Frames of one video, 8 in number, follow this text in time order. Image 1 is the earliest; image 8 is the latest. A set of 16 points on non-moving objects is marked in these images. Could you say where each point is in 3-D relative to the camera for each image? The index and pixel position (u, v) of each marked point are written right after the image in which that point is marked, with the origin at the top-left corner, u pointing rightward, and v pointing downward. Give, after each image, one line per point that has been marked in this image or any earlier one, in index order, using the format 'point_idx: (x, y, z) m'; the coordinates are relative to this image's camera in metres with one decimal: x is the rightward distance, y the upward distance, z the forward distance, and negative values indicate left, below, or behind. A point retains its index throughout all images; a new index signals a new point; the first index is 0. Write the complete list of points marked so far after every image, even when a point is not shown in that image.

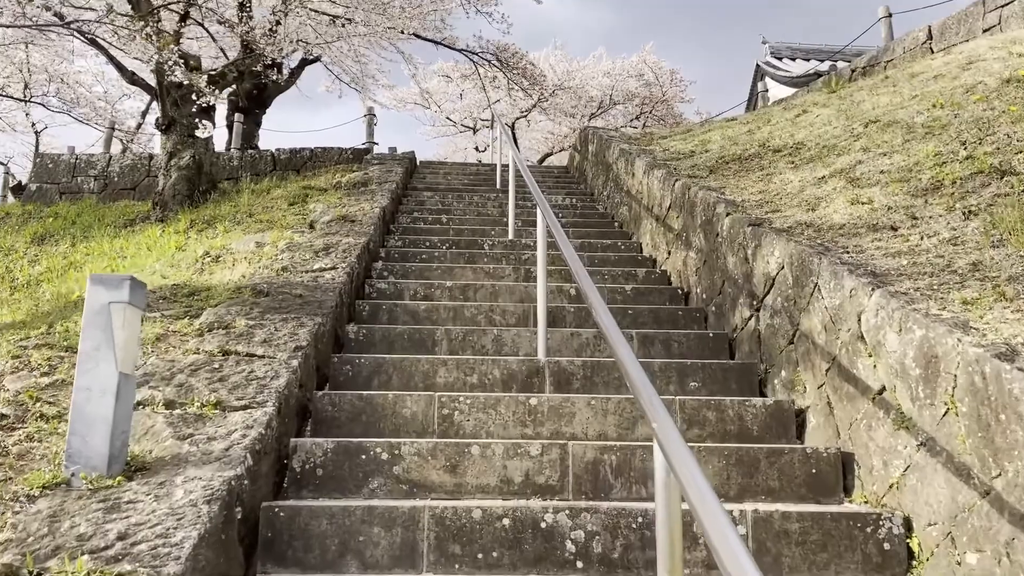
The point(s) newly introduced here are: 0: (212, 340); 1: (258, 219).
0: (-1.0, -0.2, +2.6) m
1: (-1.7, +0.5, +5.4) m
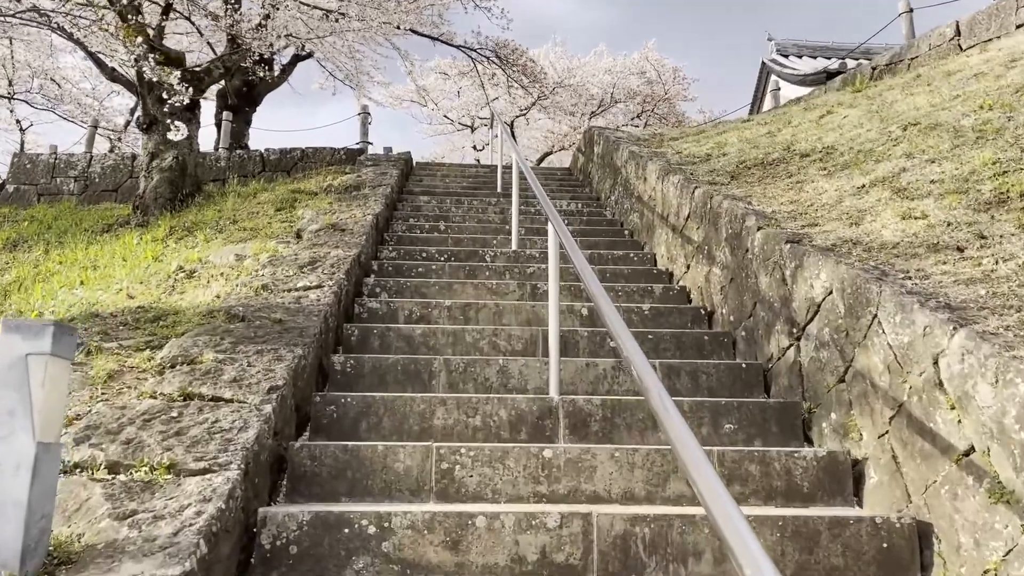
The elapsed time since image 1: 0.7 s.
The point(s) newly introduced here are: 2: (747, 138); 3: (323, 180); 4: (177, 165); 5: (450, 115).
0: (-1.0, -0.3, +2.3) m
1: (-1.7, +0.4, +5.0) m
2: (+1.5, +1.0, +5.1) m
3: (-1.6, +0.9, +6.6) m
4: (-2.8, +1.0, +6.7) m
5: (-1.2, +3.3, +15.2) m
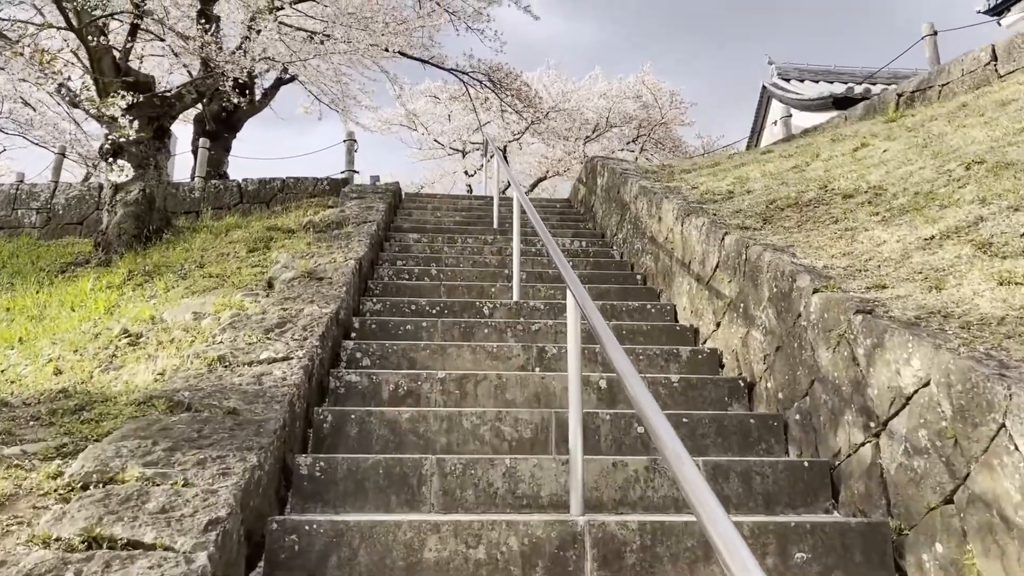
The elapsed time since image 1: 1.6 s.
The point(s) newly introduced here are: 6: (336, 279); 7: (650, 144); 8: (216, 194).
0: (-0.9, -0.5, +1.7) m
1: (-1.7, +0.1, +4.4) m
2: (+1.5, +0.7, +4.6) m
3: (-1.6, +0.5, +6.1) m
4: (-2.8, +0.7, +6.1) m
5: (-1.3, +2.7, +14.8) m
6: (-0.9, 0.0, +3.9) m
7: (+2.6, +2.7, +15.4) m
8: (-2.7, +0.8, +7.3) m
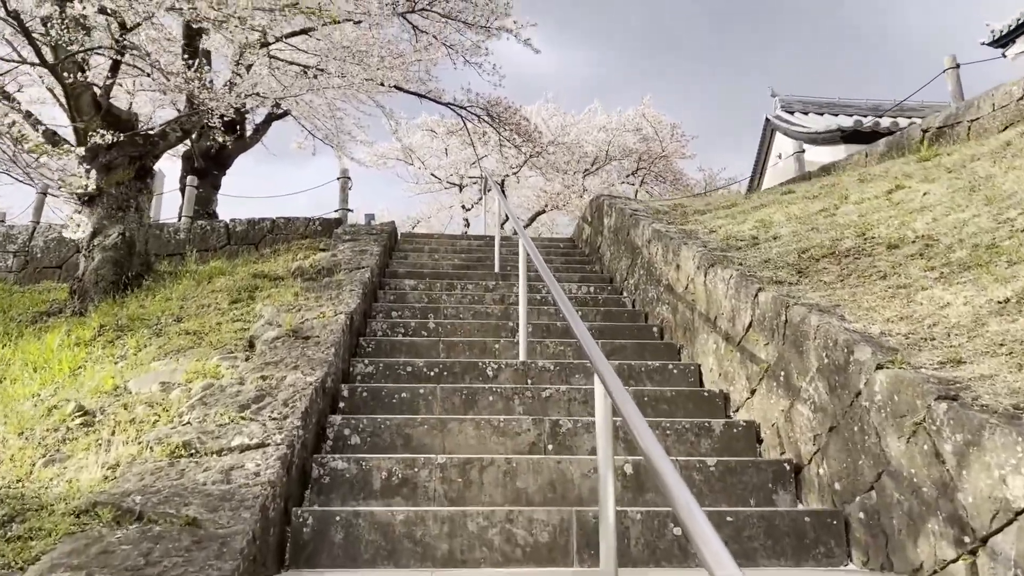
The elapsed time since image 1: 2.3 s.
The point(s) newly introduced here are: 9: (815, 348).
0: (-0.9, -0.7, +1.3) m
1: (-1.6, -0.2, +4.0) m
2: (+1.5, +0.4, +4.3) m
3: (-1.6, +0.2, +5.7) m
4: (-2.8, +0.3, +5.7) m
5: (-1.3, +2.1, +14.5) m
6: (-0.8, -0.2, +3.5) m
7: (+2.6, +2.1, +15.1) m
8: (-2.7, +0.4, +6.9) m
9: (+1.0, -0.2, +2.6) m
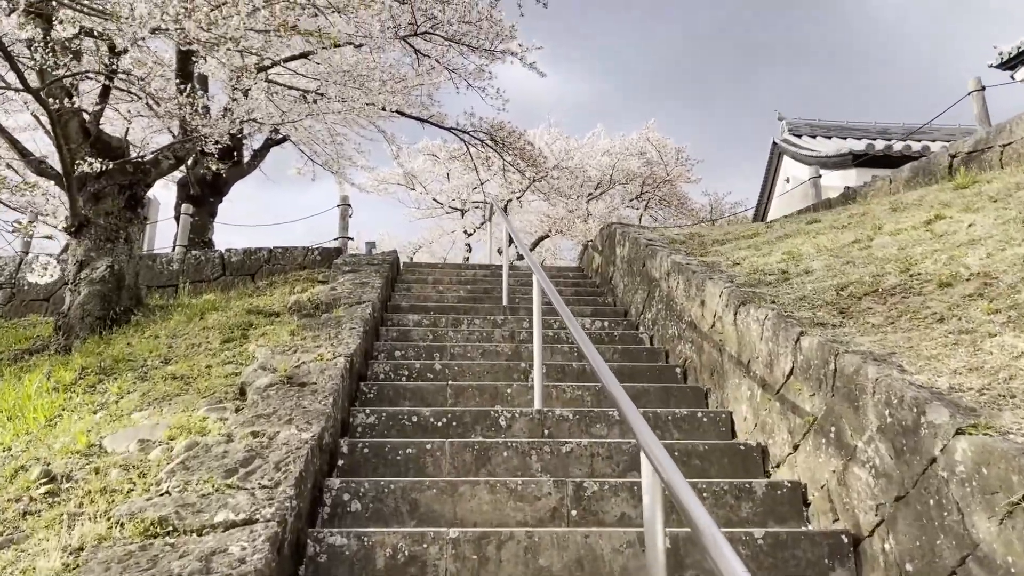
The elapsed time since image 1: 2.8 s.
0: (-0.8, -0.8, +1.0) m
1: (-1.6, -0.4, +3.7) m
2: (+1.6, +0.2, +4.0) m
3: (-1.5, 0.0, +5.5) m
4: (-2.7, +0.1, +5.5) m
5: (-1.3, +1.6, +14.2) m
6: (-0.8, -0.4, +3.2) m
7: (+2.7, +1.6, +14.9) m
8: (-2.6, +0.2, +6.7) m
9: (+1.0, -0.3, +2.3) m
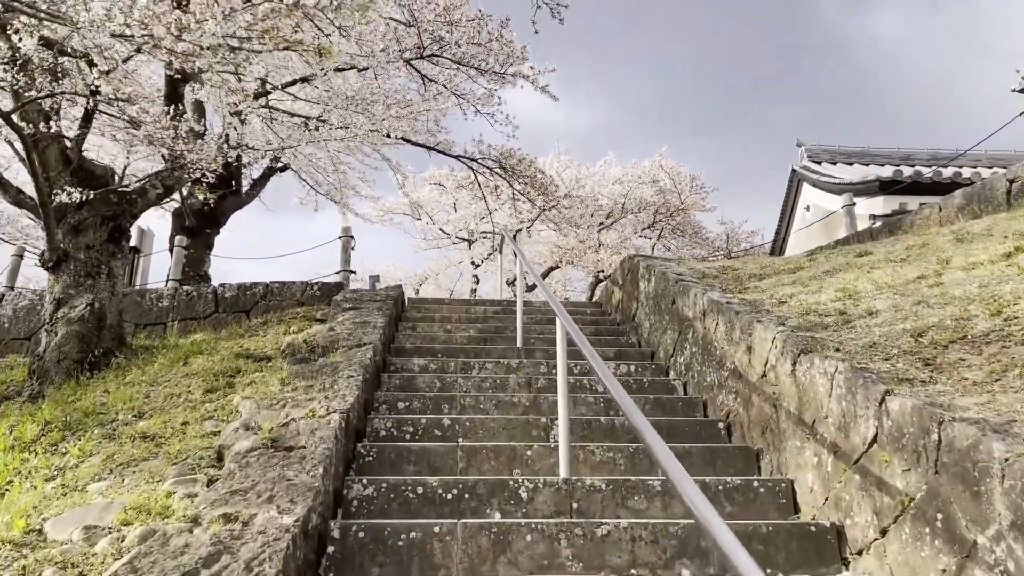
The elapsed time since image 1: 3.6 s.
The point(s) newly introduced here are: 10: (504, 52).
0: (-0.8, -0.9, +0.5) m
1: (-1.5, -0.6, +3.3) m
2: (+1.7, 0.0, +3.5) m
3: (-1.4, -0.3, +5.0) m
4: (-2.6, -0.2, +5.0) m
5: (-1.1, +1.0, +13.8) m
6: (-0.7, -0.6, +2.7) m
7: (+2.8, +1.0, +14.5) m
8: (-2.5, -0.1, +6.2) m
9: (+1.1, -0.5, +1.8) m
10: (-0.1, +2.4, +8.3) m
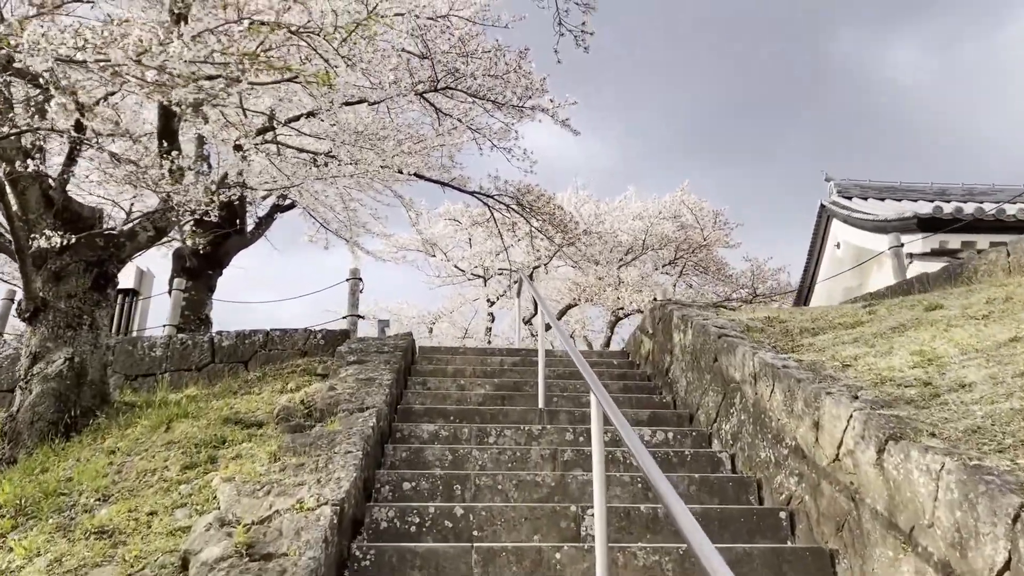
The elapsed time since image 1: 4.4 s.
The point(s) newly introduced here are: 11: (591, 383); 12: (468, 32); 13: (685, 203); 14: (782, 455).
0: (-0.7, -1.0, 0.0) m
1: (-1.4, -0.8, +2.8) m
2: (+1.7, -0.2, +3.0) m
3: (-1.3, -0.6, +4.5) m
4: (-2.5, -0.5, +4.6) m
5: (-0.9, +0.4, +13.4) m
6: (-0.6, -0.8, +2.2) m
7: (+3.1, +0.3, +13.9) m
8: (-2.4, -0.5, +5.8) m
9: (+1.2, -0.6, +1.3) m
10: (+0.1, +2.0, +7.9) m
11: (+0.3, -0.3, +2.8) m
12: (-0.4, +2.4, +7.6) m
13: (+3.1, +1.6, +14.8) m
14: (+1.0, -0.6, +3.1) m
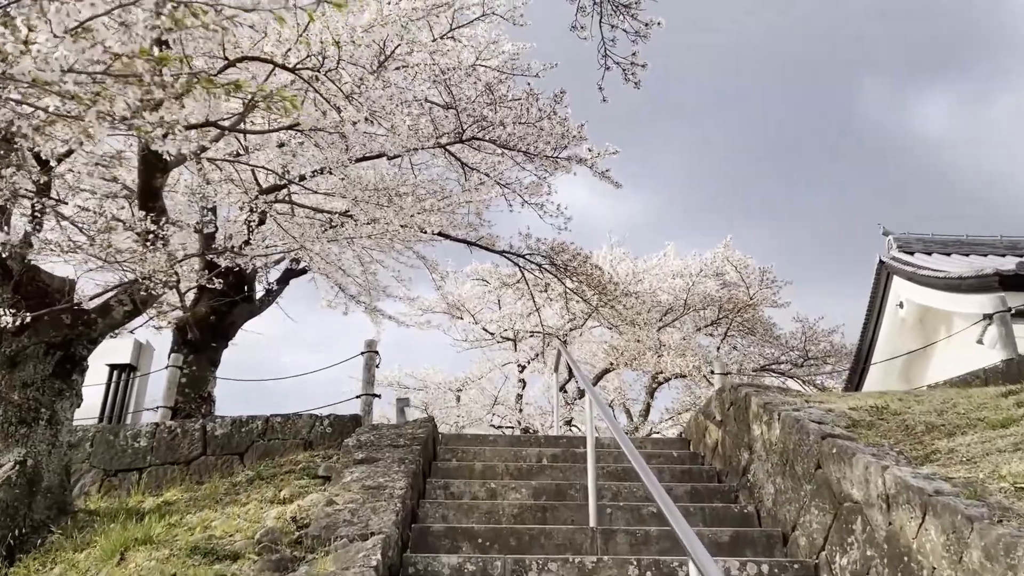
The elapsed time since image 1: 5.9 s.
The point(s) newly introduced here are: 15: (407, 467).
0: (-0.7, -1.1, -0.8) m
1: (-1.3, -1.1, +2.0) m
2: (+1.9, -0.5, +2.1) m
3: (-1.1, -1.0, +3.7) m
4: (-2.3, -0.9, +3.8) m
5: (-0.4, -0.6, +12.6) m
6: (-0.5, -1.0, +1.4) m
7: (+3.6, -0.7, +13.0) m
8: (-2.1, -1.0, +5.0) m
9: (+1.2, -0.8, +0.4) m
10: (+0.4, +1.4, +7.2) m
11: (+0.4, -0.6, +1.9) m
12: (-0.1, +1.8, +6.9) m
13: (+3.7, +0.5, +13.9) m
14: (+1.2, -0.9, +2.2) m
15: (-0.5, -0.9, +3.9) m
